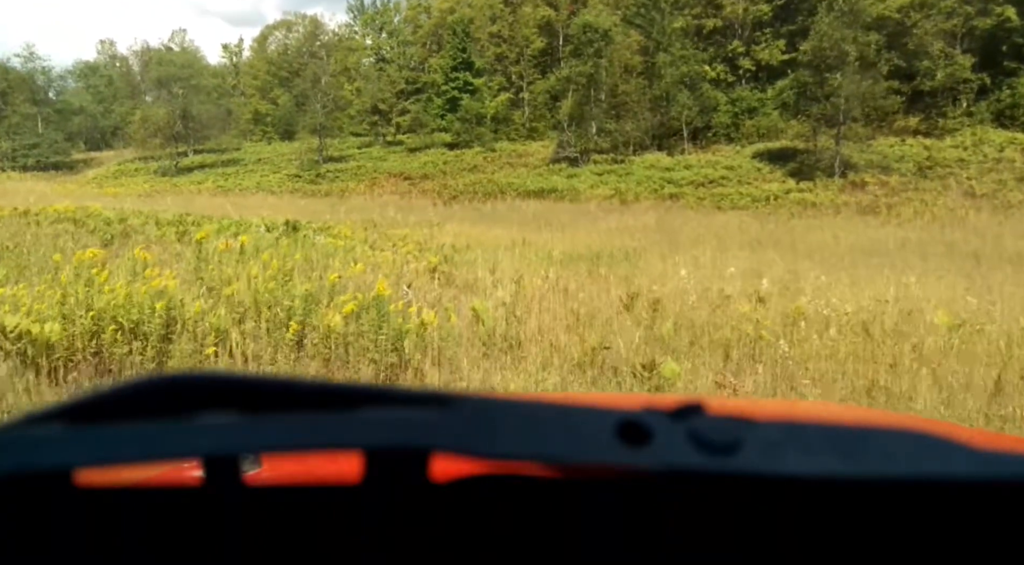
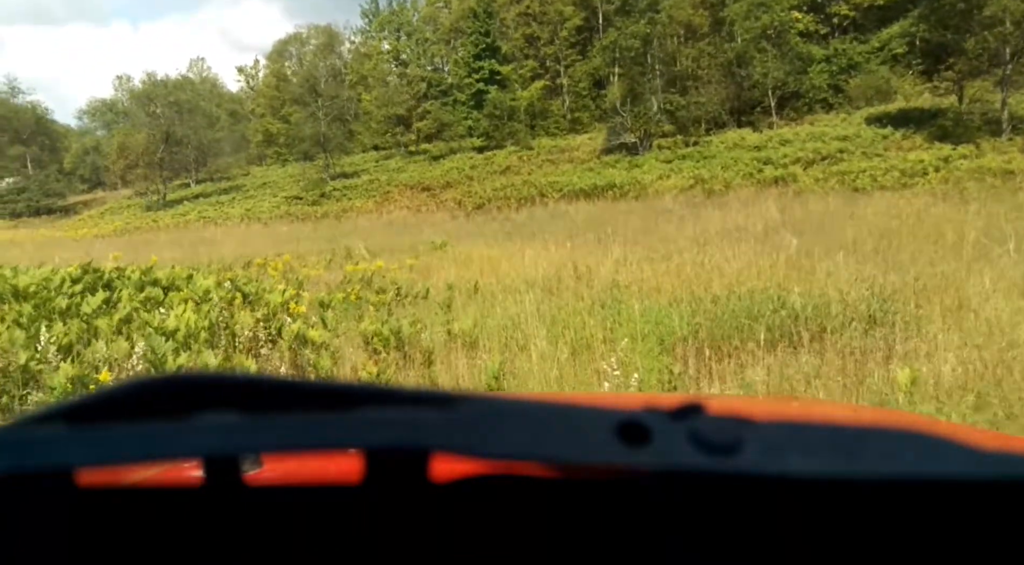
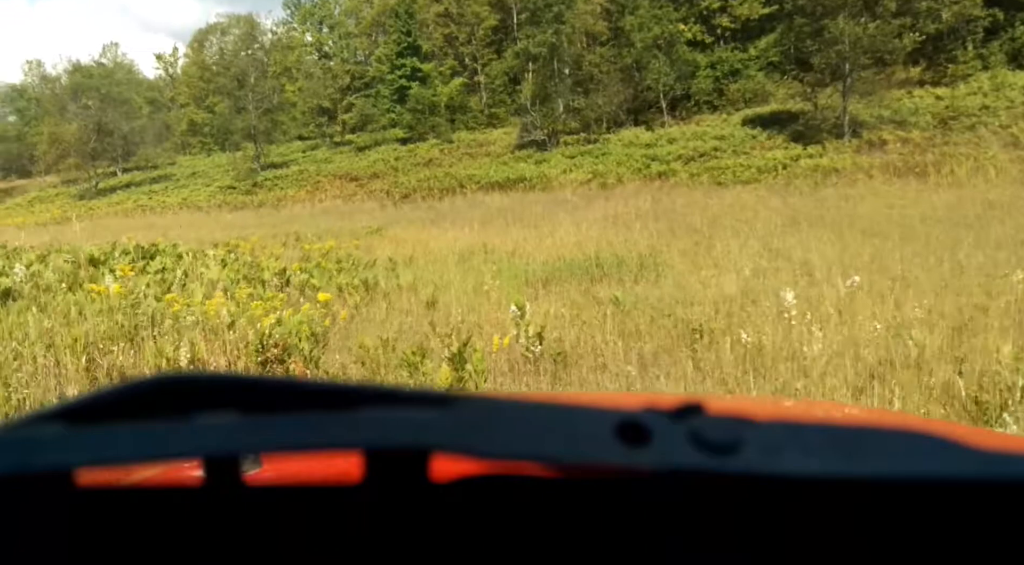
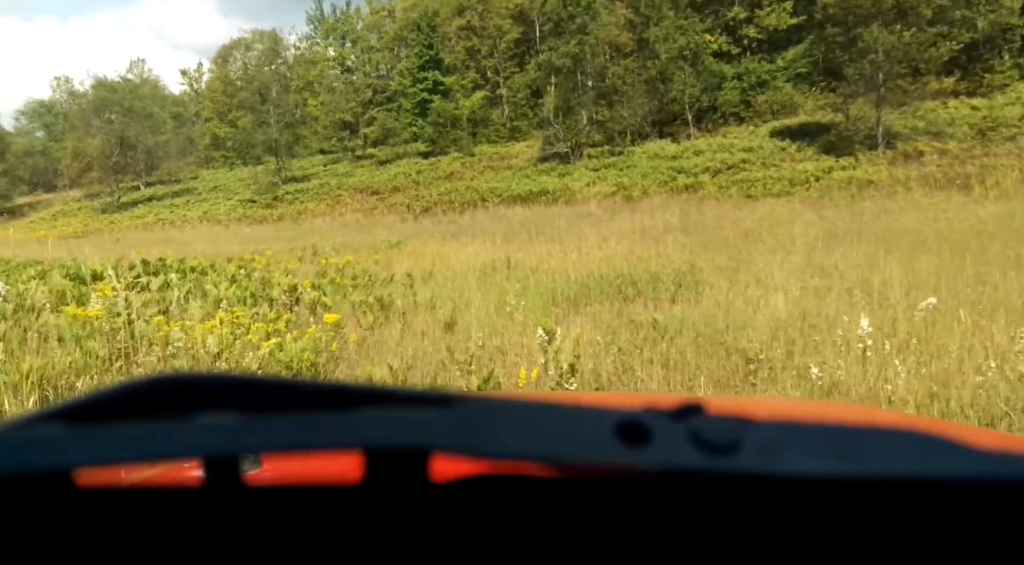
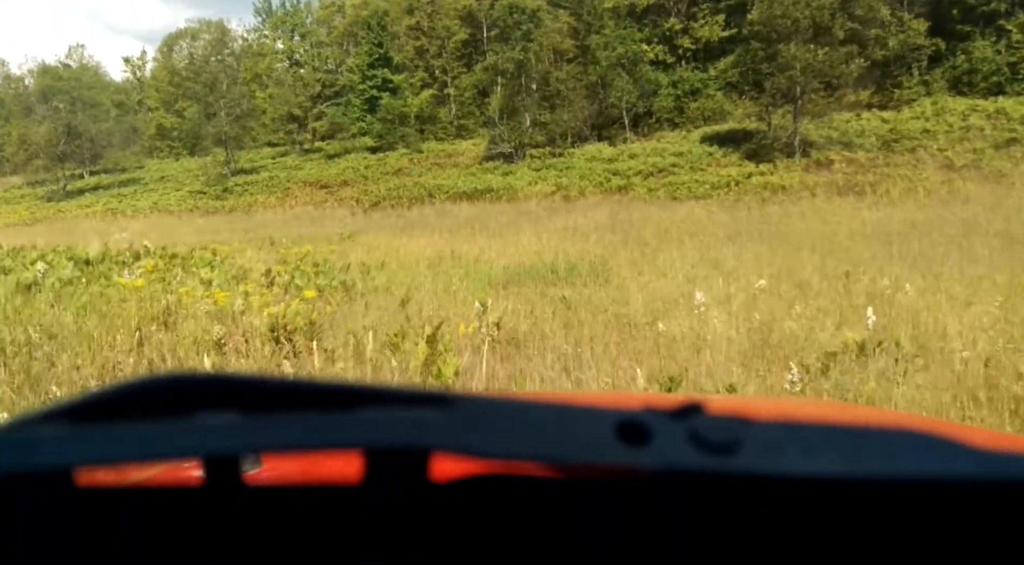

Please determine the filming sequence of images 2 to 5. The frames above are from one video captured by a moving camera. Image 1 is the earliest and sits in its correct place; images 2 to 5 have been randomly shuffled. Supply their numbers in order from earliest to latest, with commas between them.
5, 3, 4, 2
